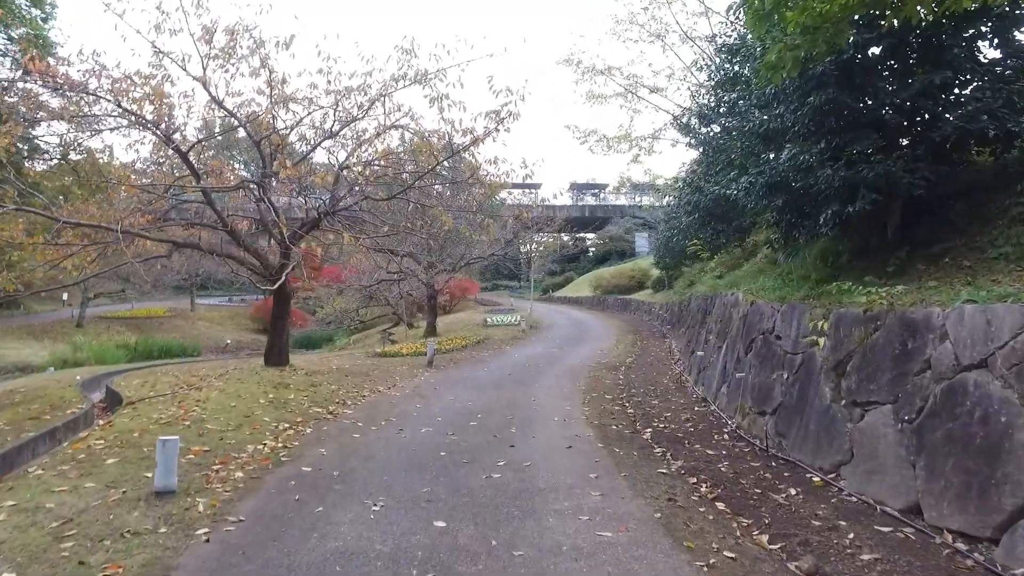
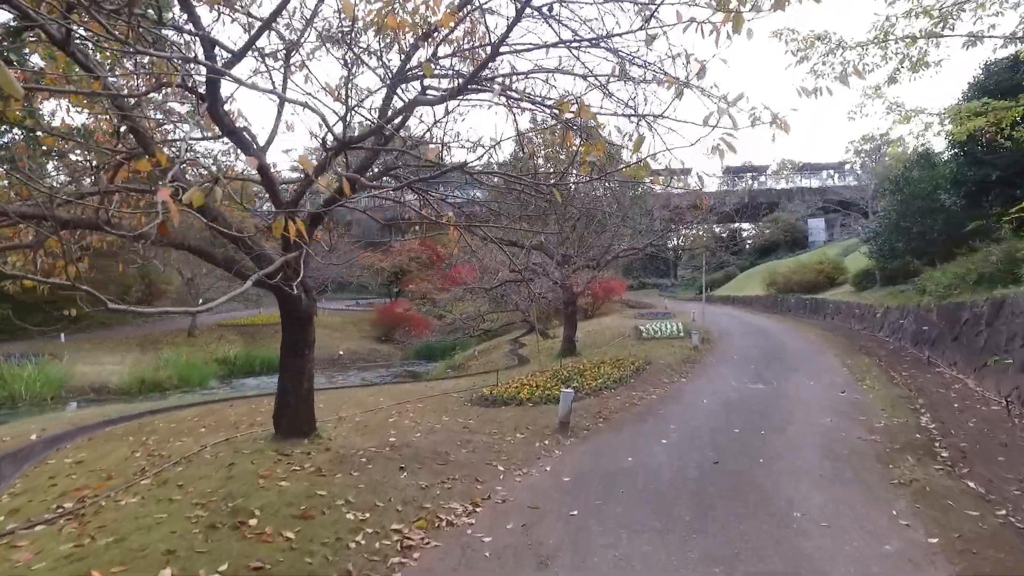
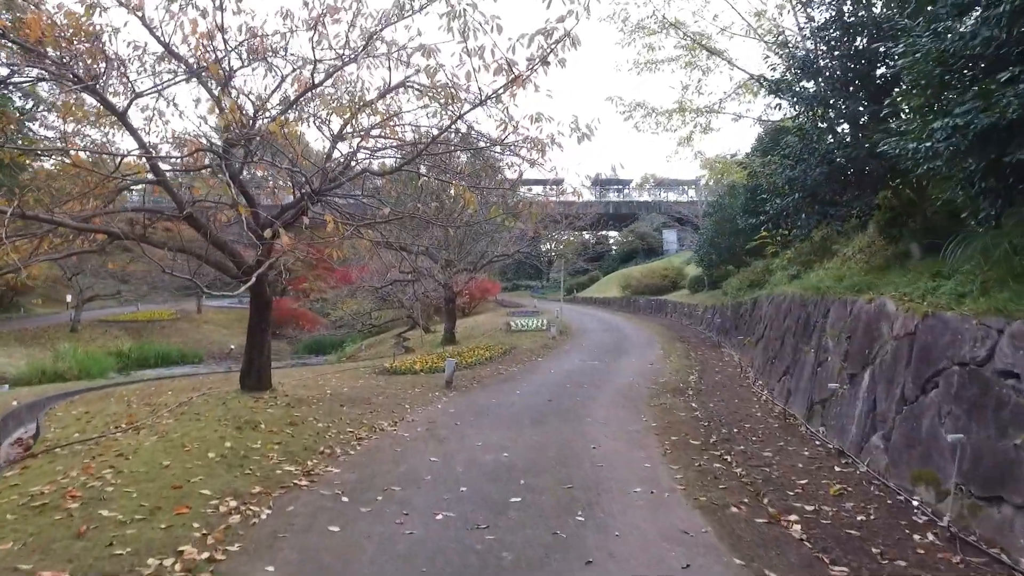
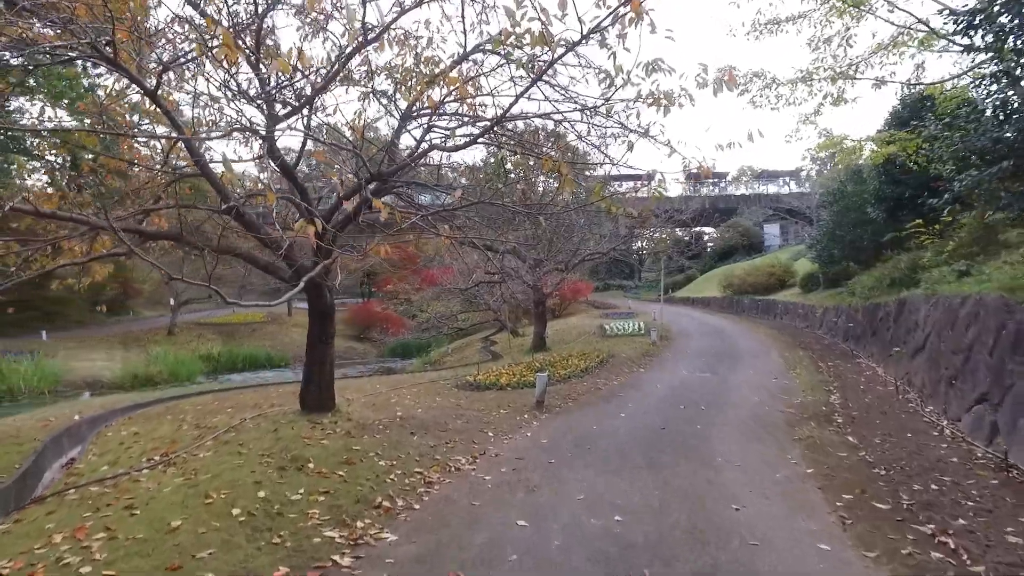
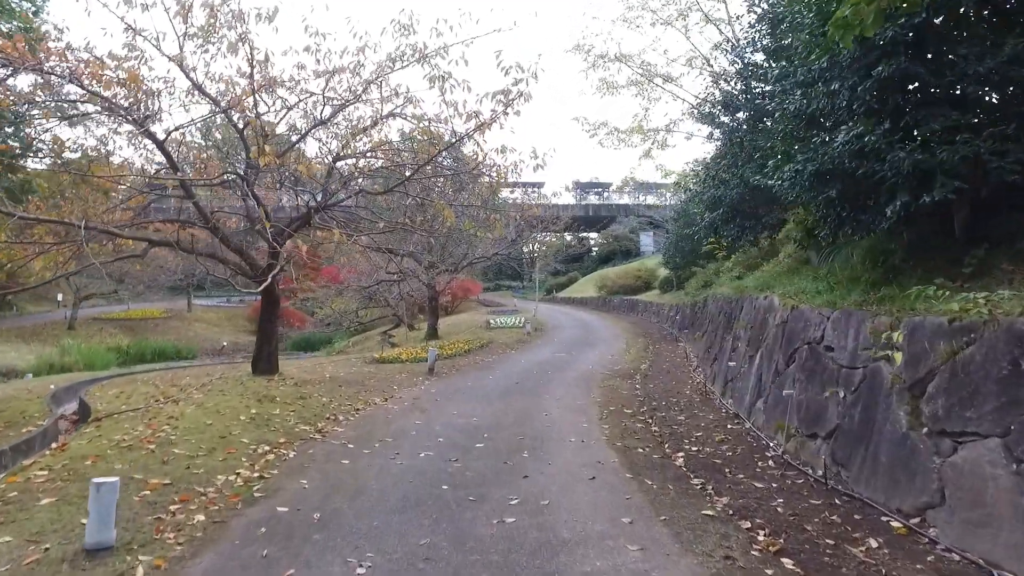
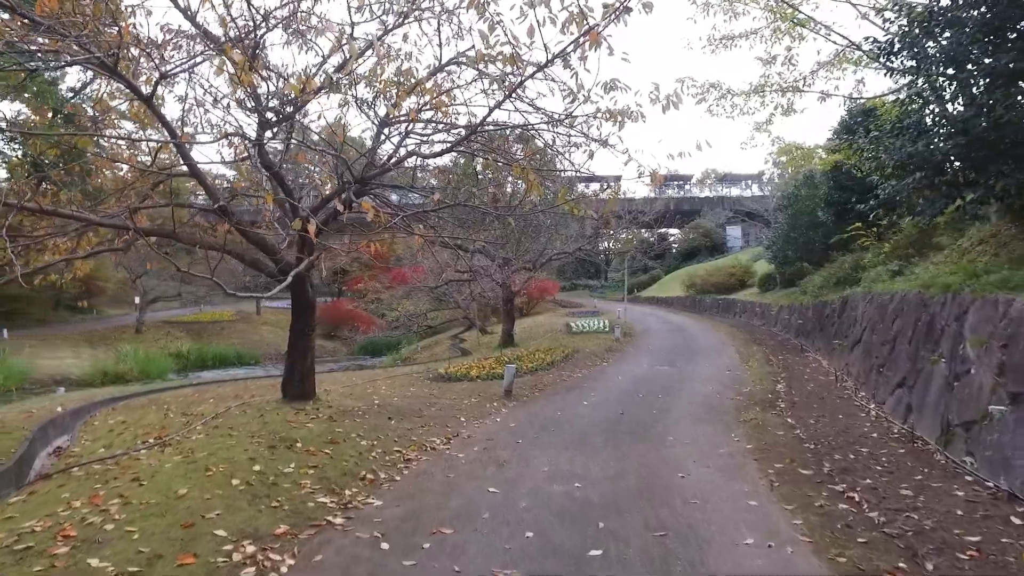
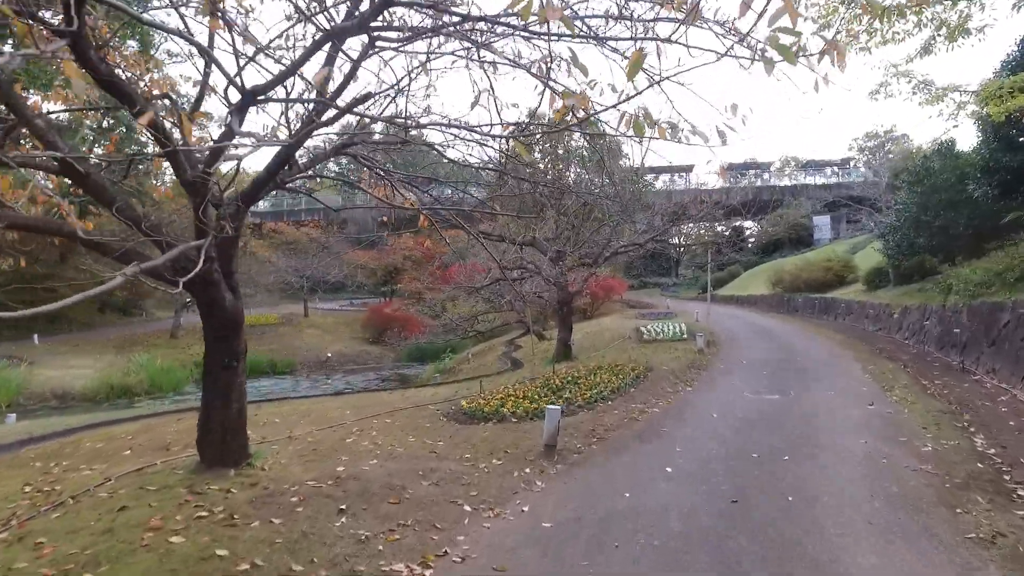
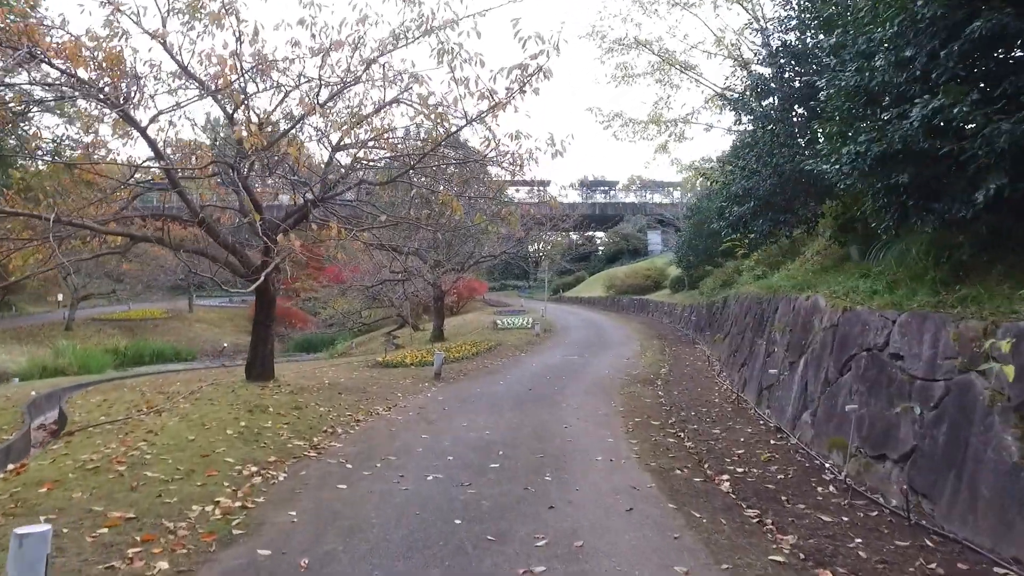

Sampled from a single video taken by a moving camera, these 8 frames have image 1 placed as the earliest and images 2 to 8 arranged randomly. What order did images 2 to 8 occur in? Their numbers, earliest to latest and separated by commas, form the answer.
5, 8, 3, 6, 4, 2, 7
